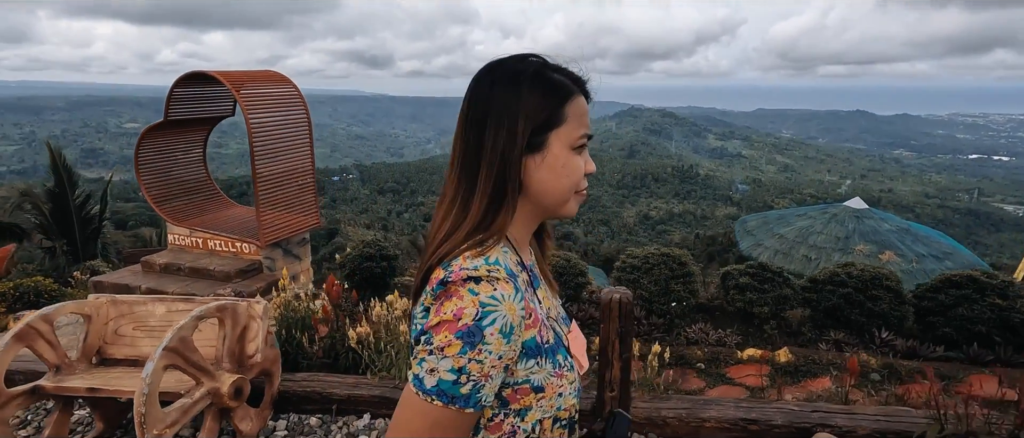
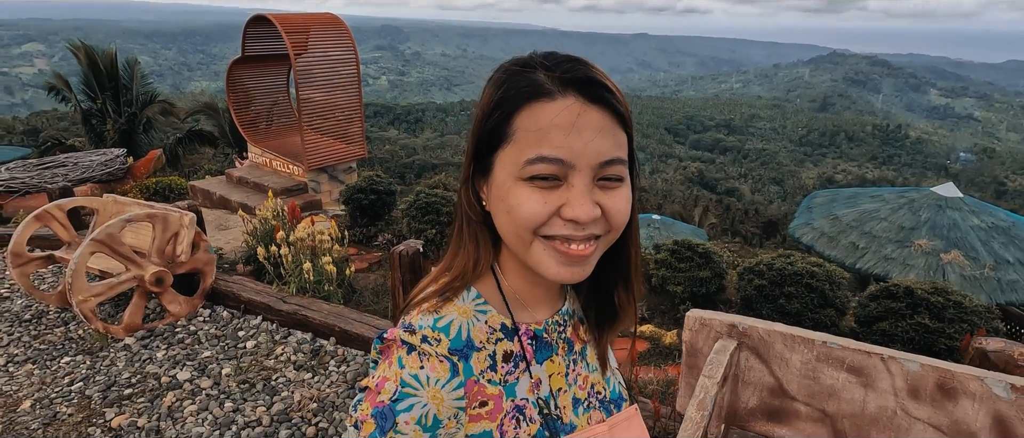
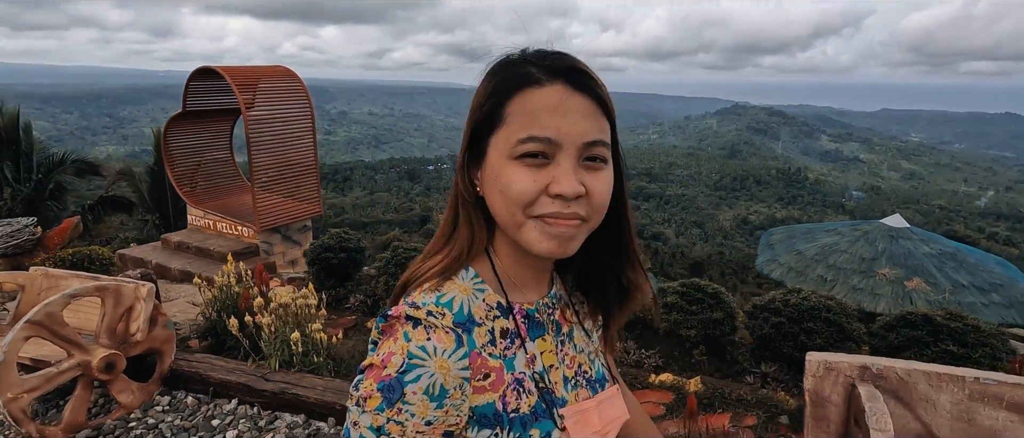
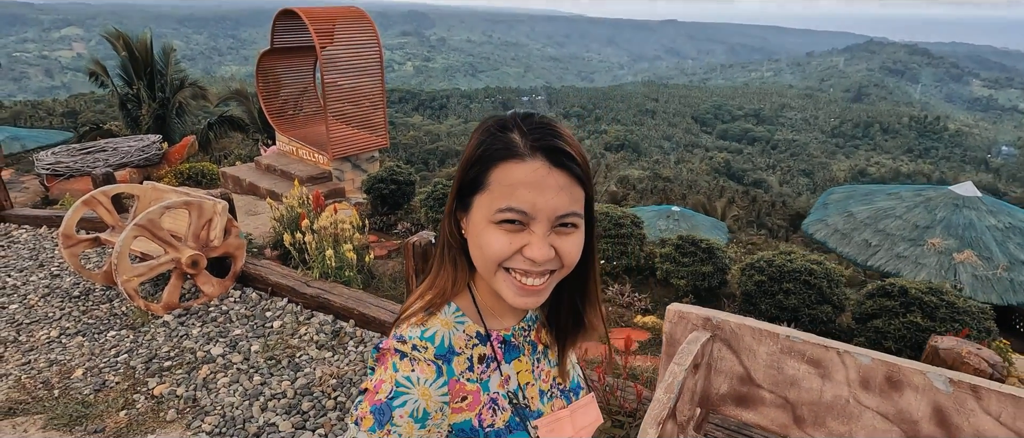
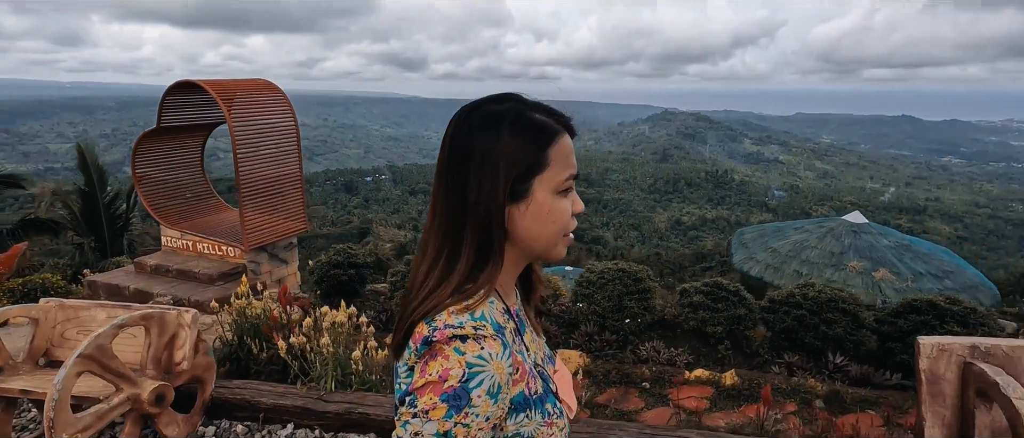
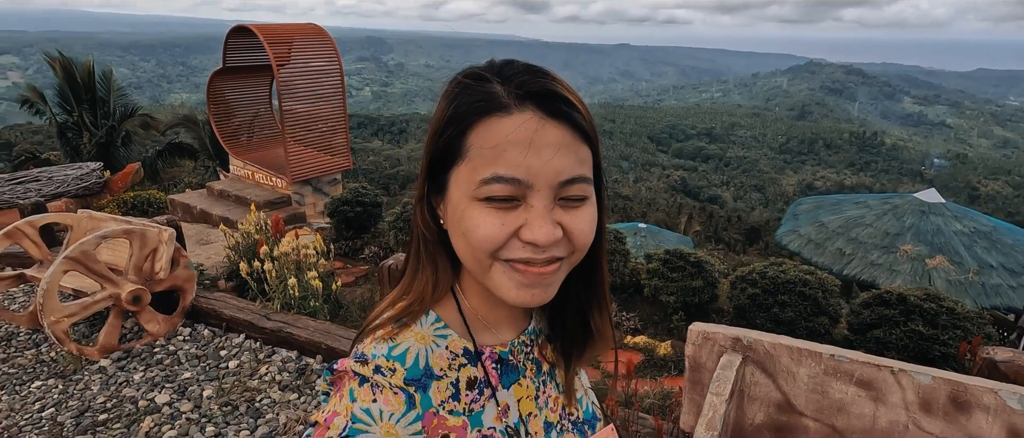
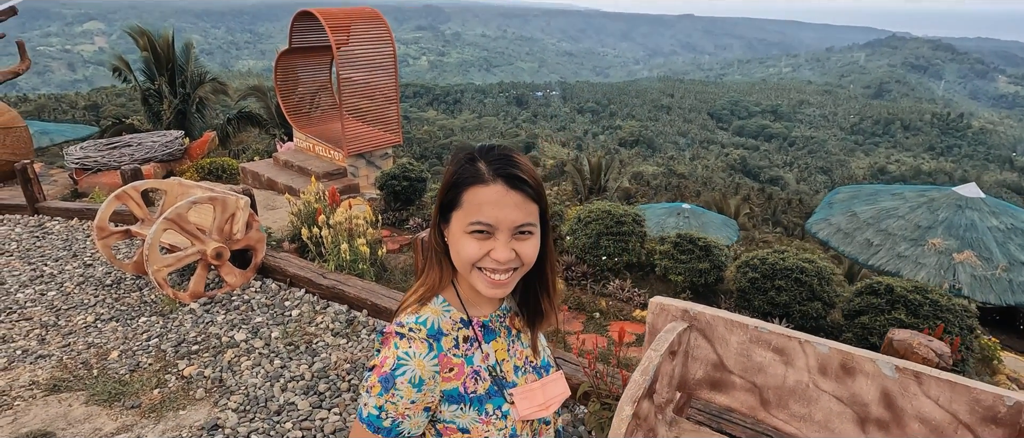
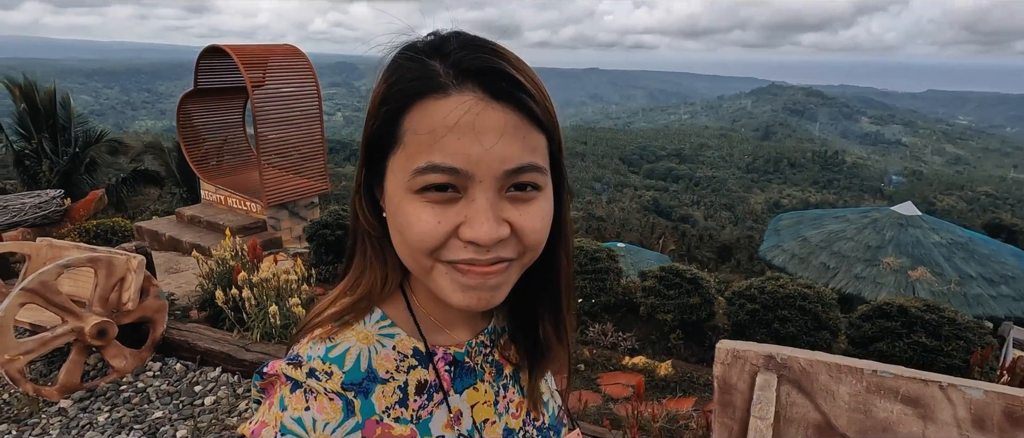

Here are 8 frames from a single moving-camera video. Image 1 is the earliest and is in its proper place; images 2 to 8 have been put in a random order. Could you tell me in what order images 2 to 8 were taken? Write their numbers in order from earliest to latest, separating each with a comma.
5, 3, 8, 6, 2, 4, 7
